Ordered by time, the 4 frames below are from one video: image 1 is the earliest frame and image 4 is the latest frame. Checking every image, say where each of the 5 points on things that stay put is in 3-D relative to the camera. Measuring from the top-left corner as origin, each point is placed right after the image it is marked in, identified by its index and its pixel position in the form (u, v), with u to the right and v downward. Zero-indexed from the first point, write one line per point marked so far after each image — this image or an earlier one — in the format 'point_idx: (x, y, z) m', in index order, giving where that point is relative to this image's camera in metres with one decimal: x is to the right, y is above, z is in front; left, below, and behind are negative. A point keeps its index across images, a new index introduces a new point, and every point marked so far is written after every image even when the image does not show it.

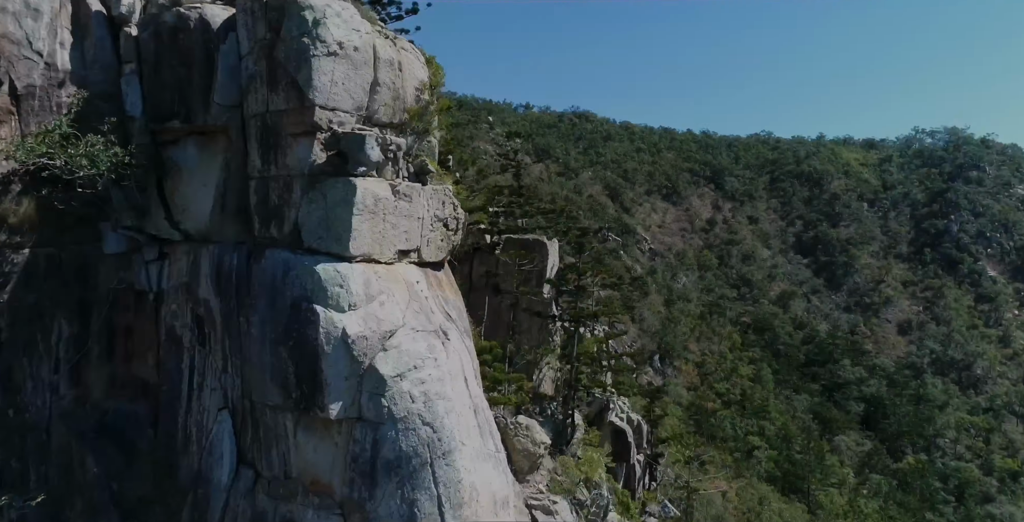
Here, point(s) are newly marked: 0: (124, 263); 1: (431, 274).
0: (-7.7, 0.0, +14.2) m
1: (-1.6, -0.3, +14.7) m
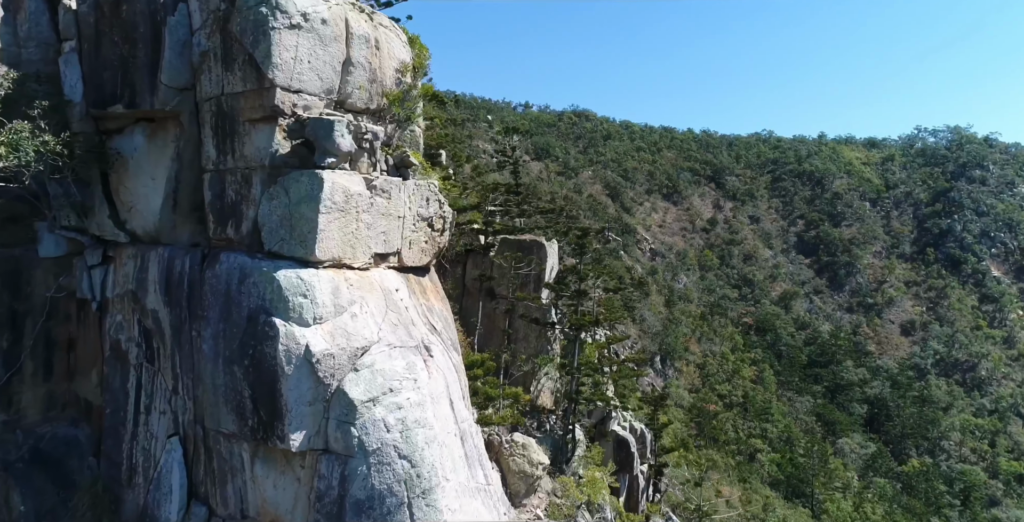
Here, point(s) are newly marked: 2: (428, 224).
0: (-7.8, -0.1, +12.6) m
1: (-1.8, -0.3, +13.0) m
2: (-1.5, +0.7, +13.1) m
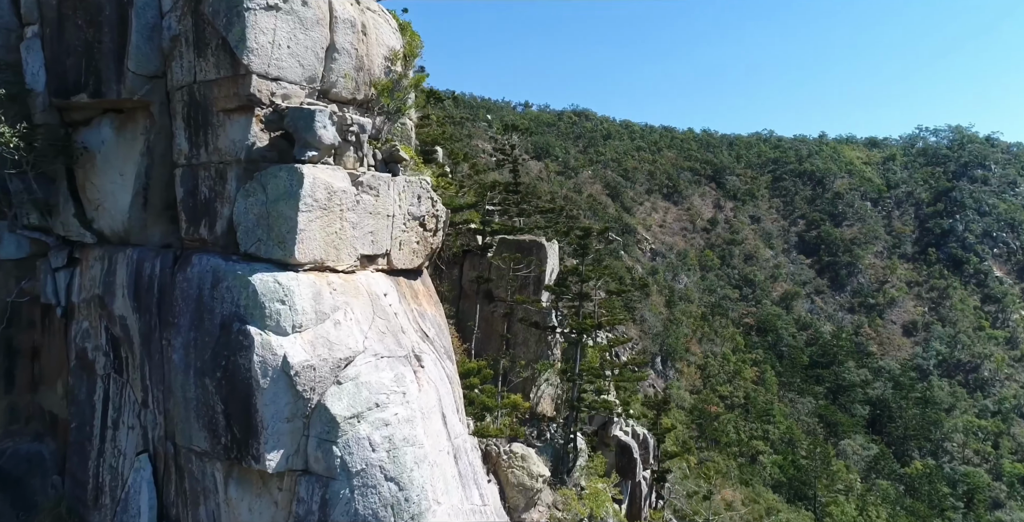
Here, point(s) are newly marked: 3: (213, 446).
0: (-7.8, -0.2, +11.7) m
1: (-1.8, -0.4, +12.1) m
2: (-1.6, +0.6, +12.2) m
3: (-4.0, -2.5, +9.7) m
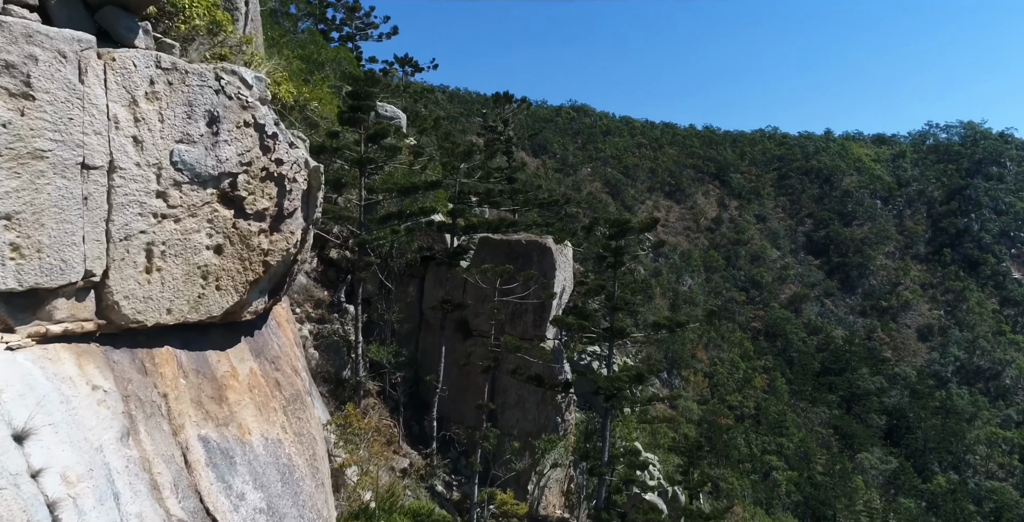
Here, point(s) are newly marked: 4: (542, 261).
0: (-8.0, -0.4, +3.6) m
1: (-2.0, -0.6, +4.1) m
2: (-1.8, +0.4, +4.2) m
3: (-4.2, -2.7, +1.7) m
4: (+0.6, 0.0, +13.7) m
